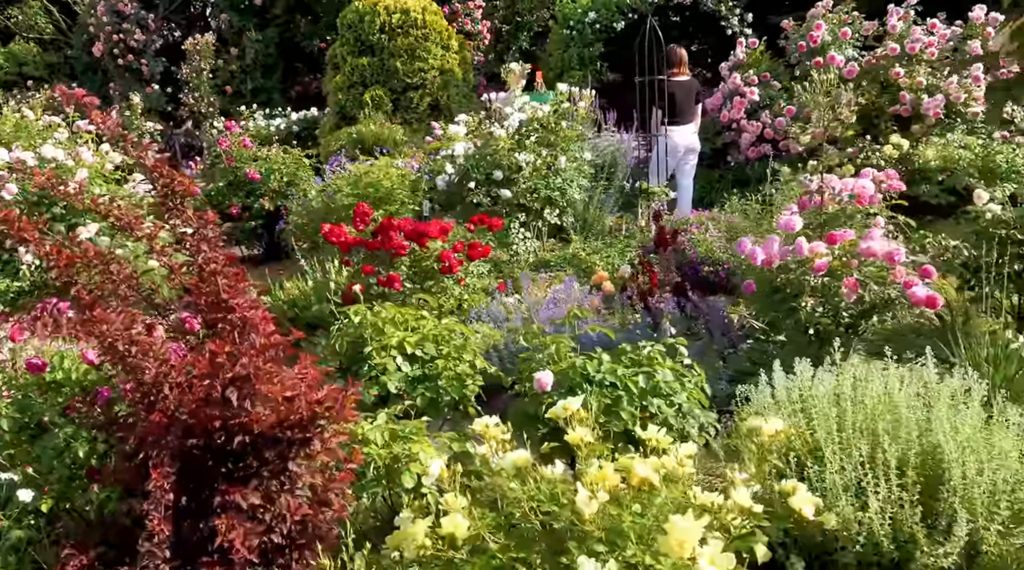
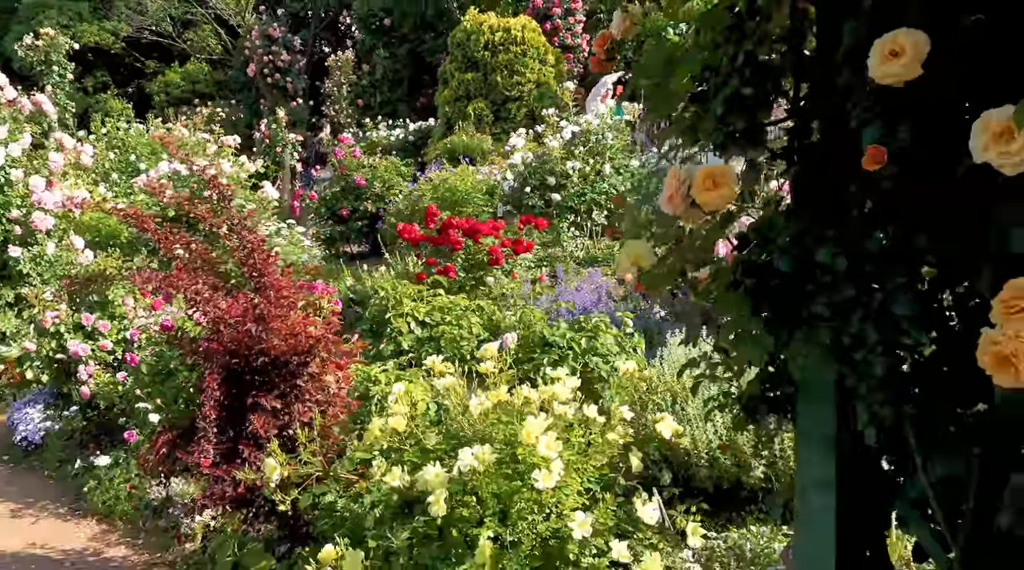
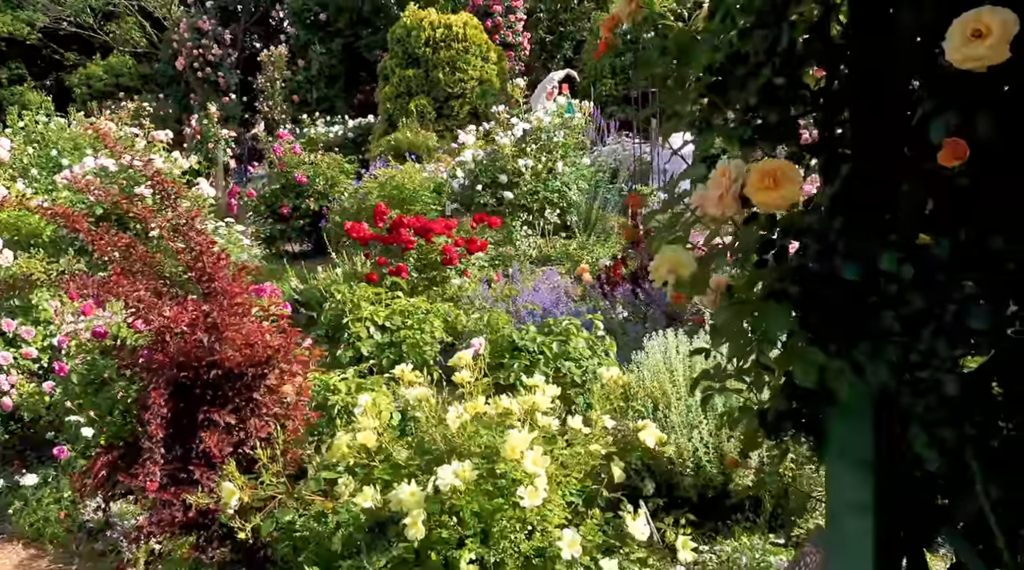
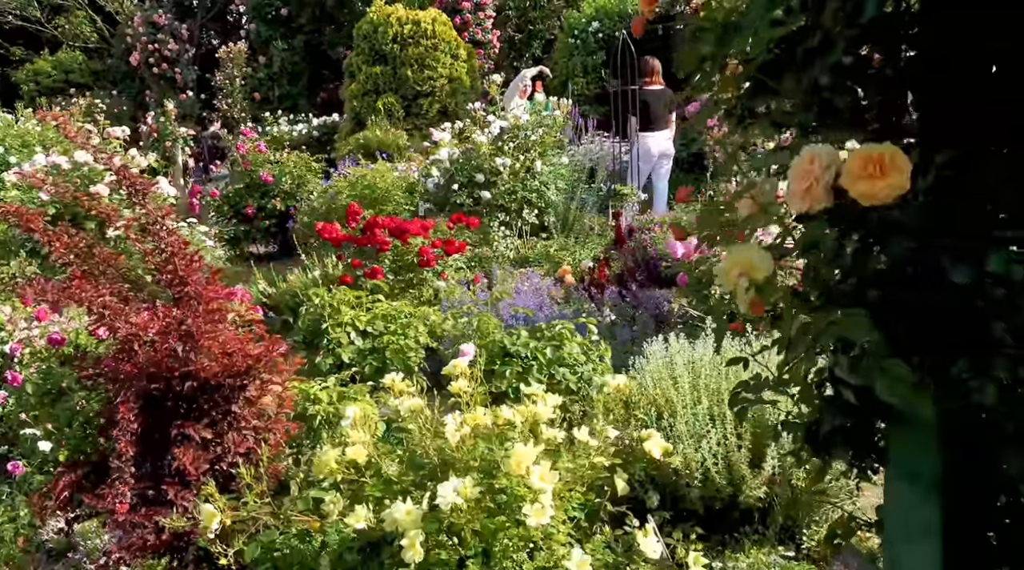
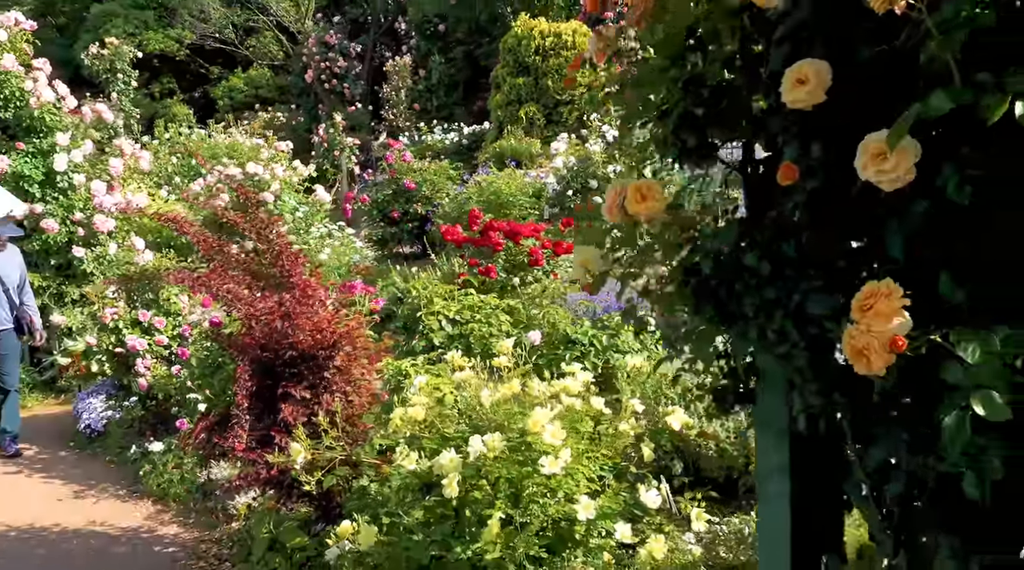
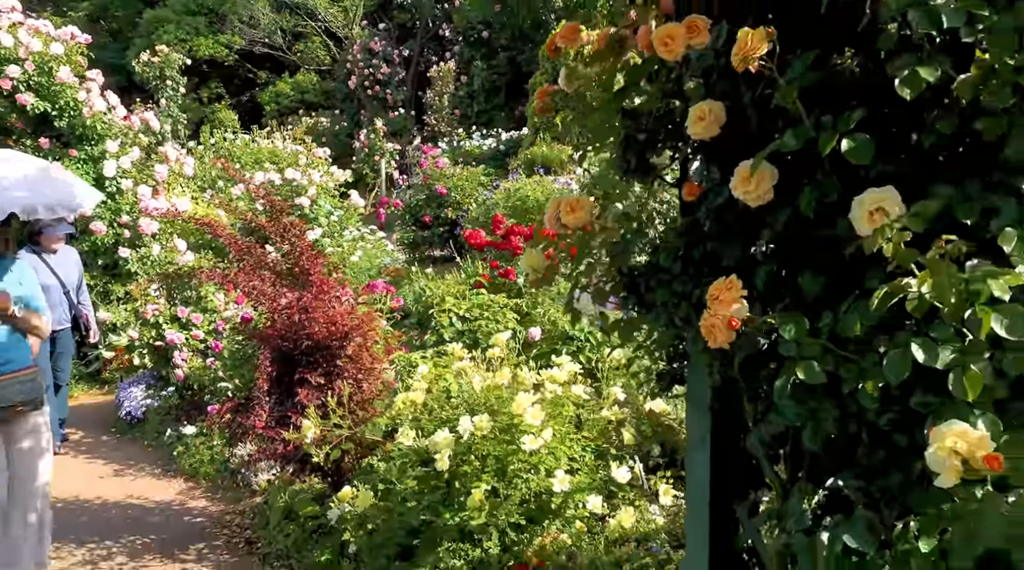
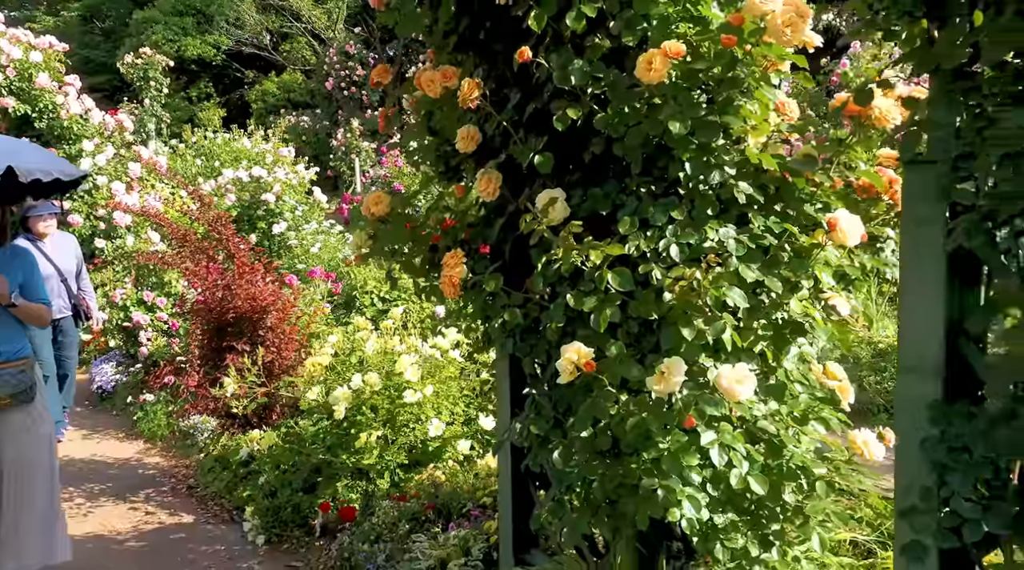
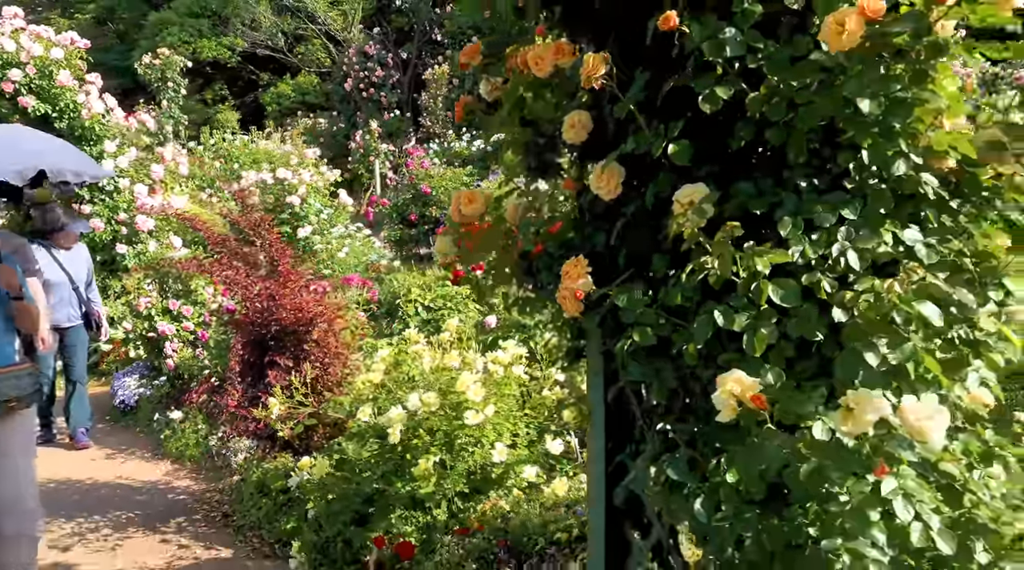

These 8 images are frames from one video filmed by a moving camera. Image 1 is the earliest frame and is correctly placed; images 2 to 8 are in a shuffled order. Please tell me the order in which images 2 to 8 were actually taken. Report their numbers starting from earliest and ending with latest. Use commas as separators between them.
4, 3, 2, 5, 6, 8, 7
